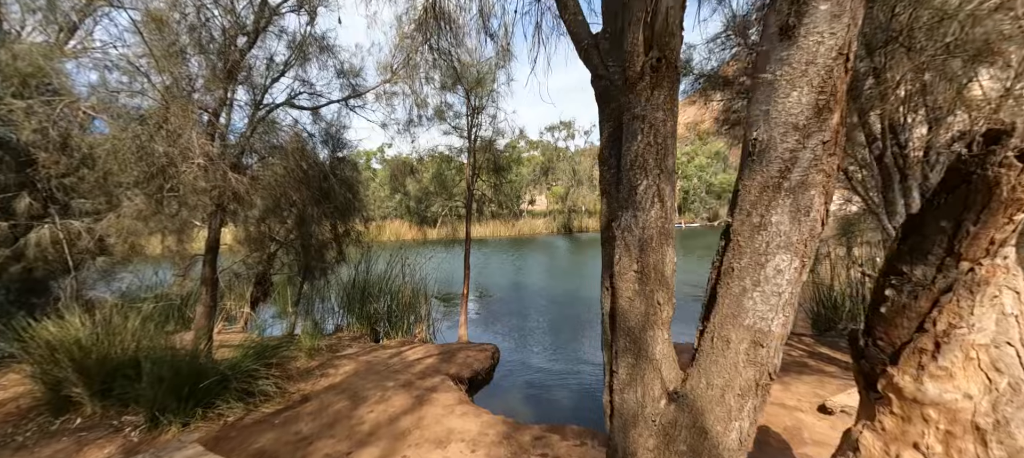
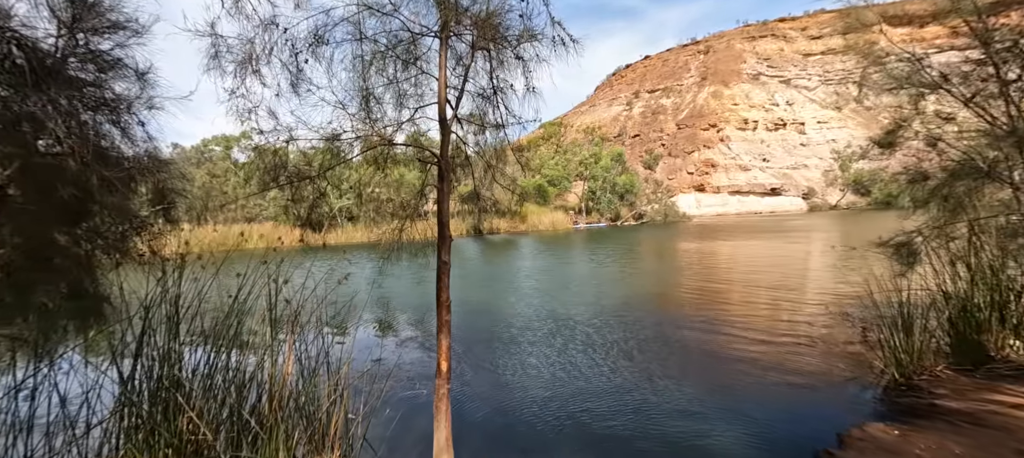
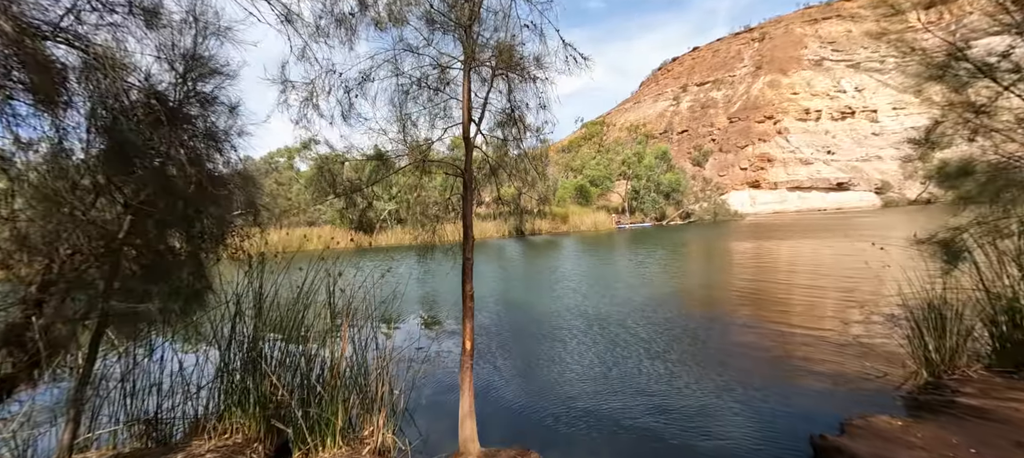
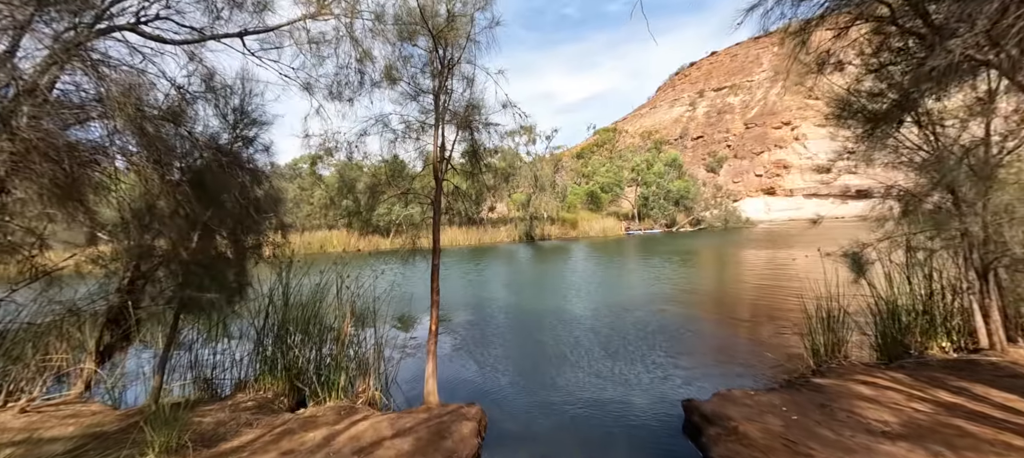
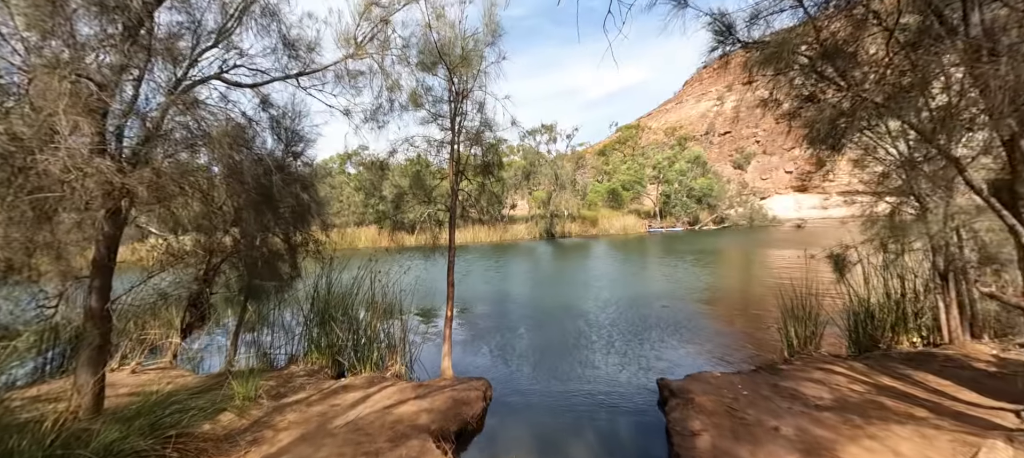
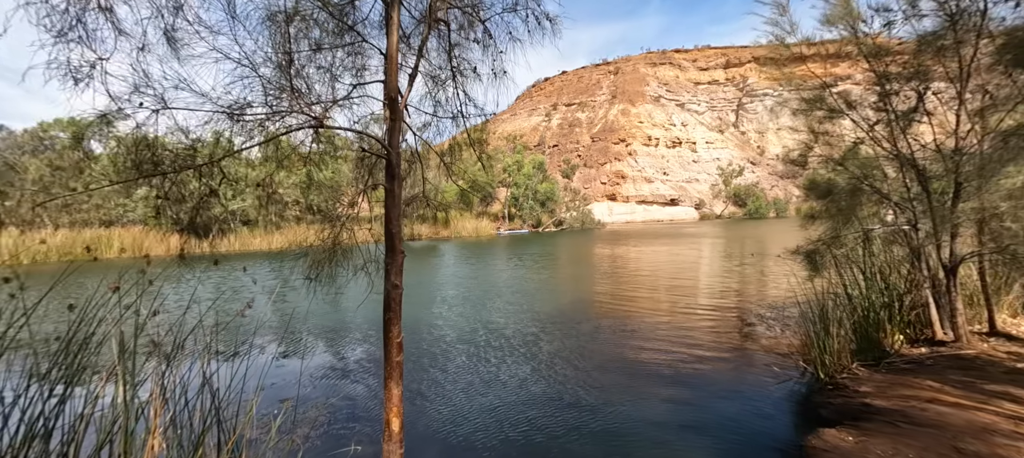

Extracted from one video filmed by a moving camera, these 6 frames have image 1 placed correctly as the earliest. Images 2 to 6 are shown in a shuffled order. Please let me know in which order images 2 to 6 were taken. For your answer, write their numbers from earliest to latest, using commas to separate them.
5, 4, 3, 2, 6
